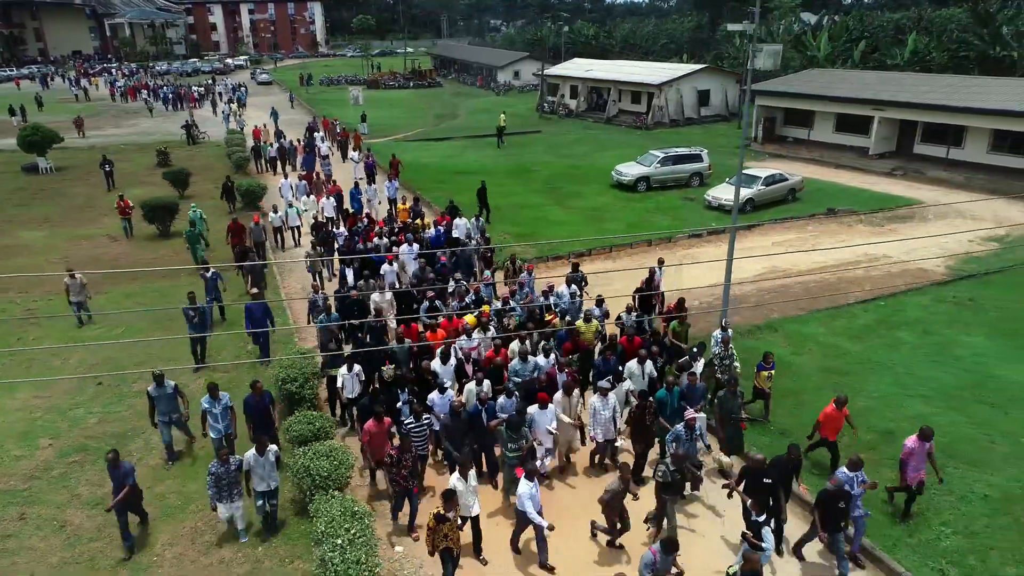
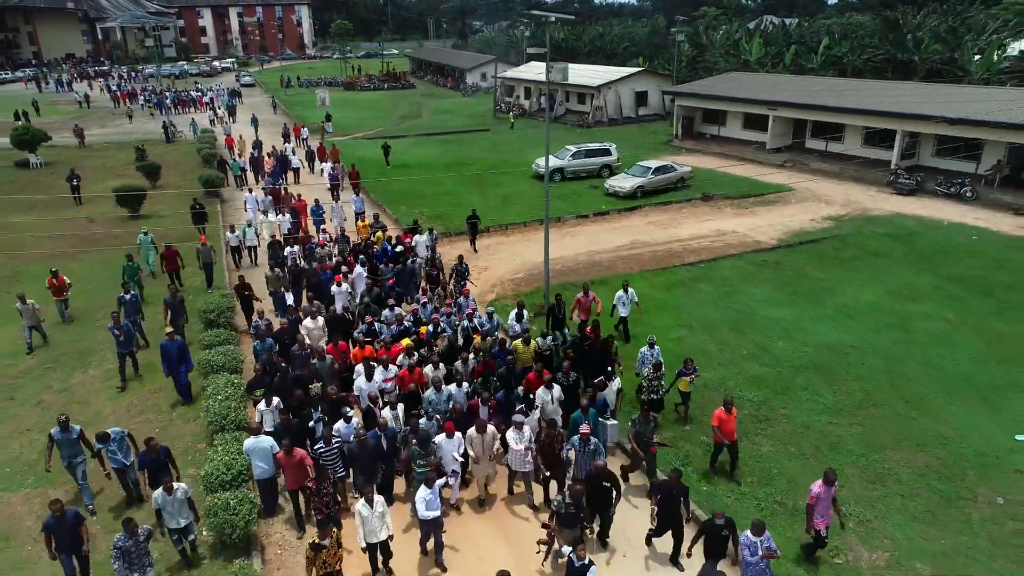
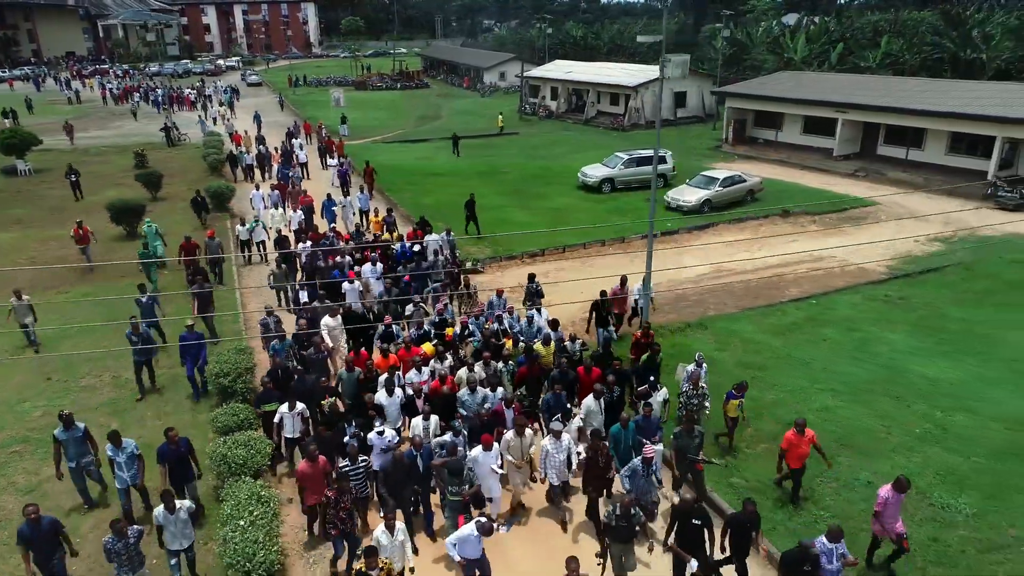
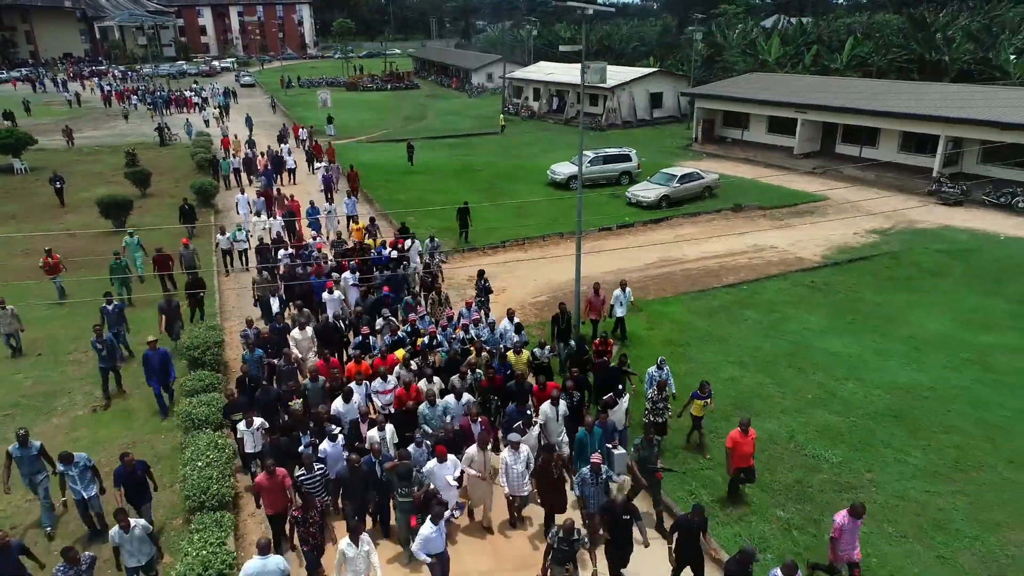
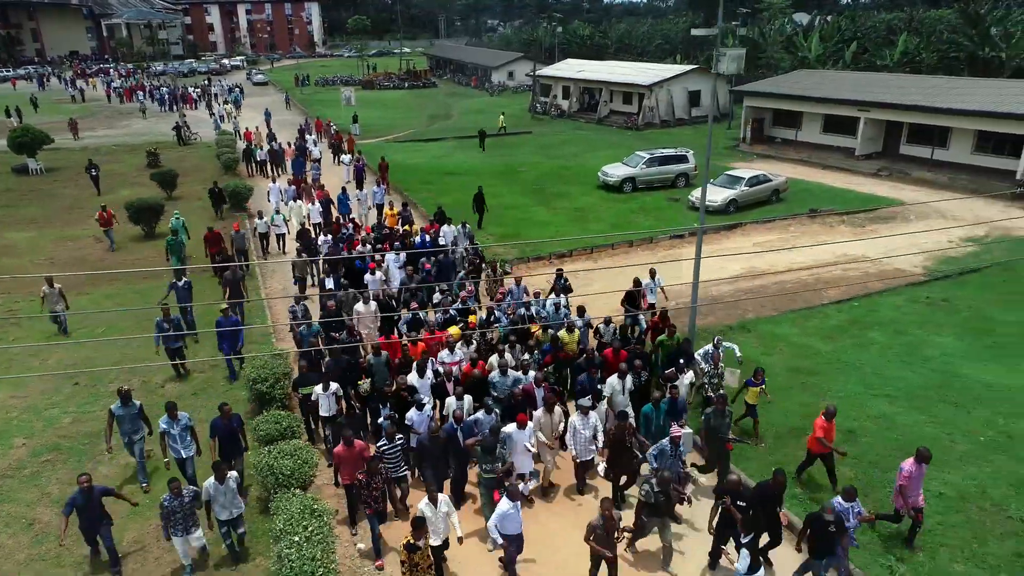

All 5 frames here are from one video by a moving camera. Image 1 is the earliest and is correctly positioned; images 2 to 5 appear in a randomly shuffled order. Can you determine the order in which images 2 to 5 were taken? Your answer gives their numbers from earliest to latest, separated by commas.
5, 3, 4, 2
